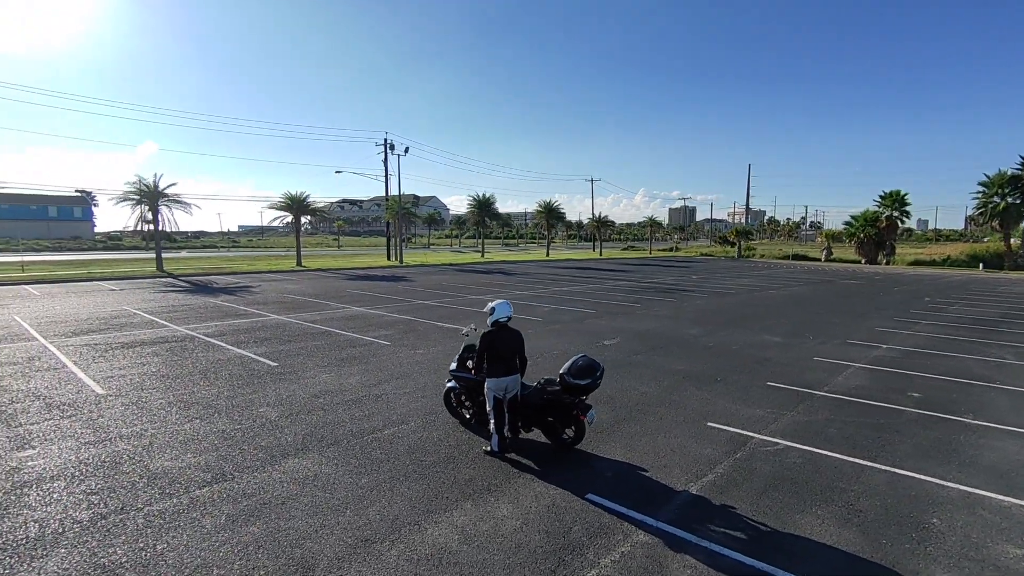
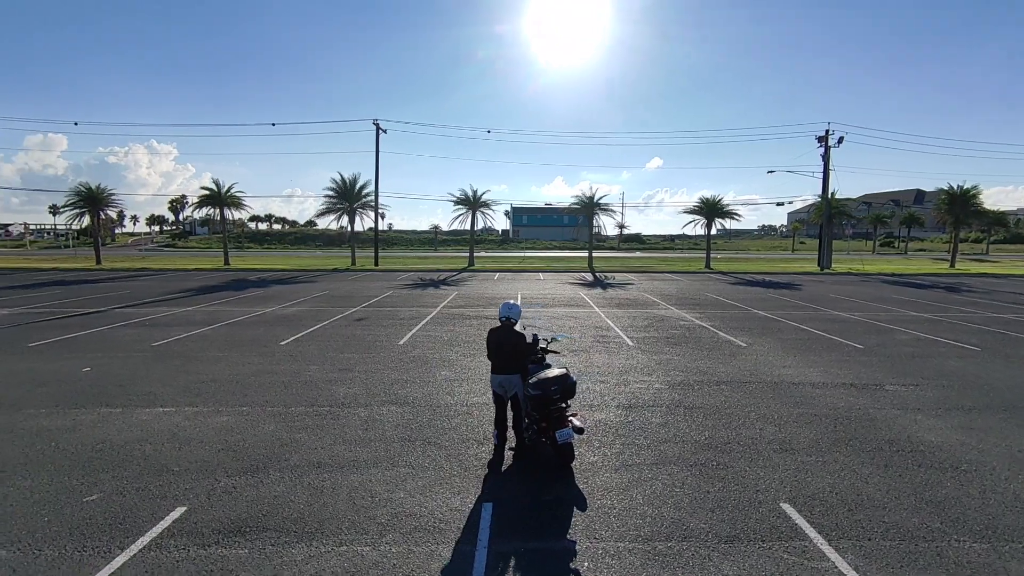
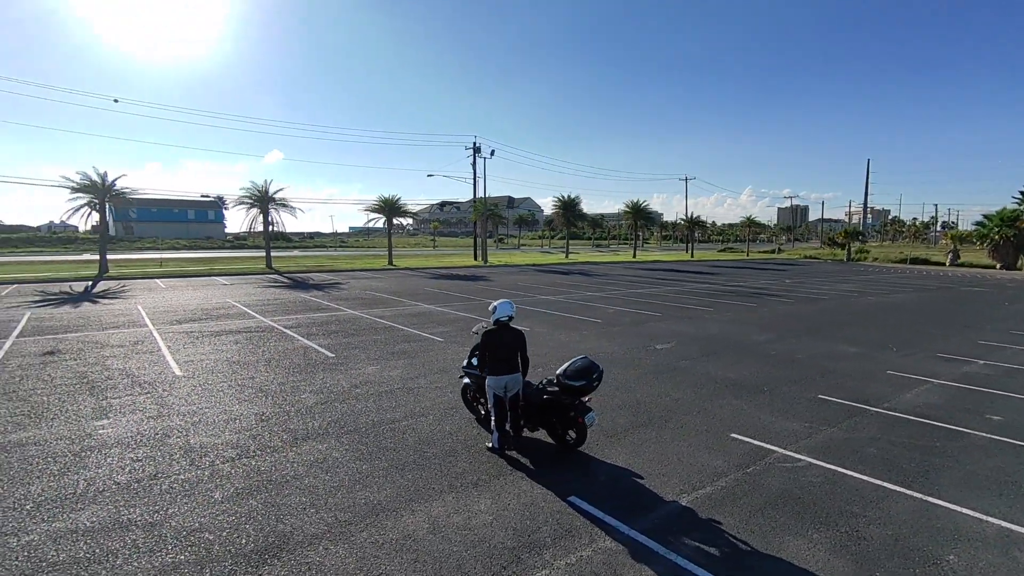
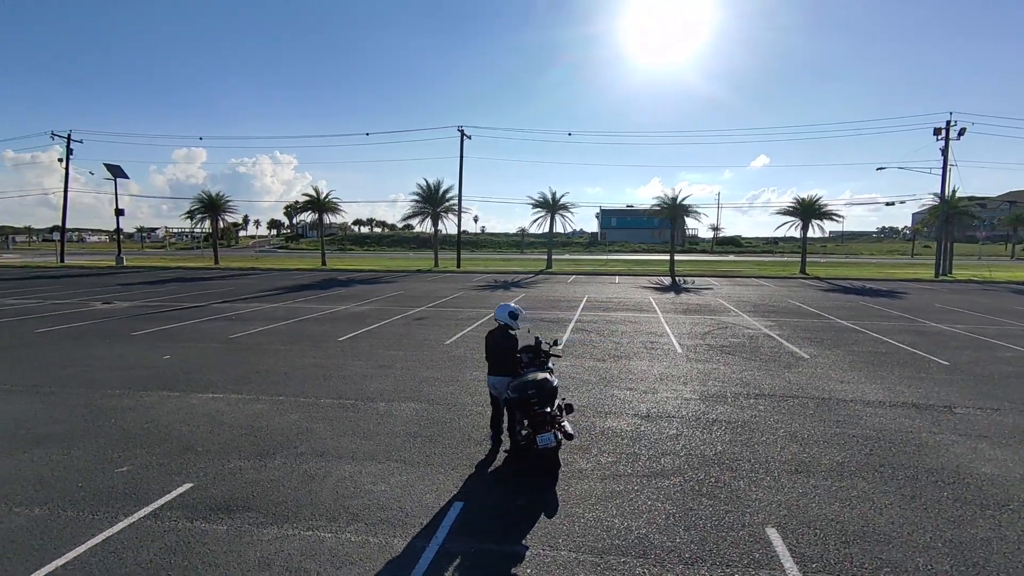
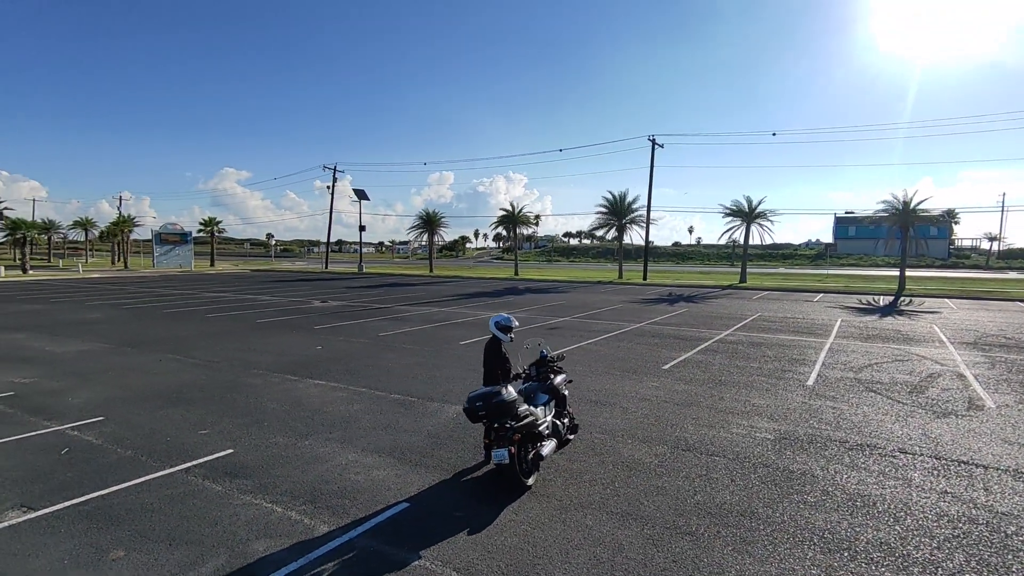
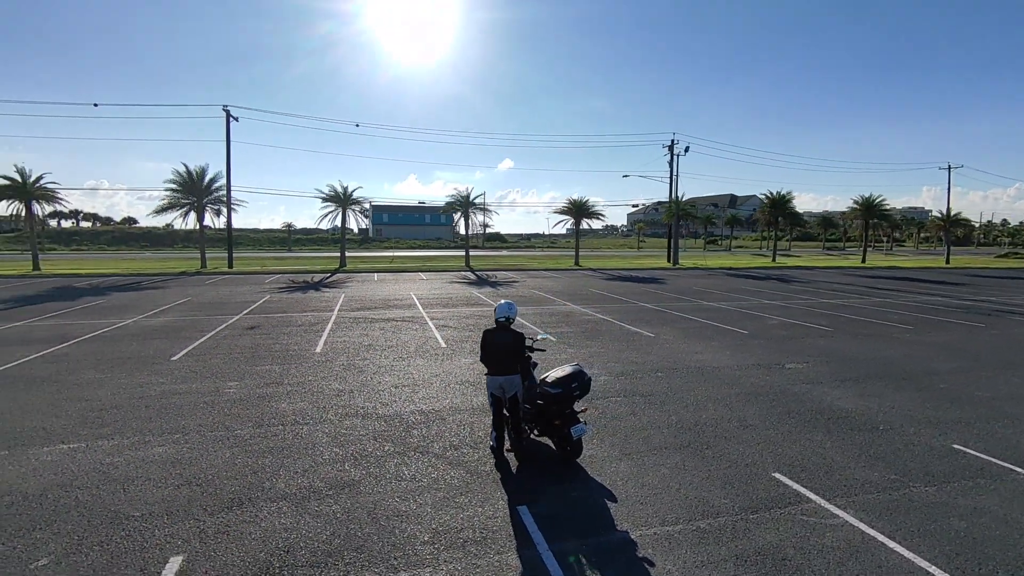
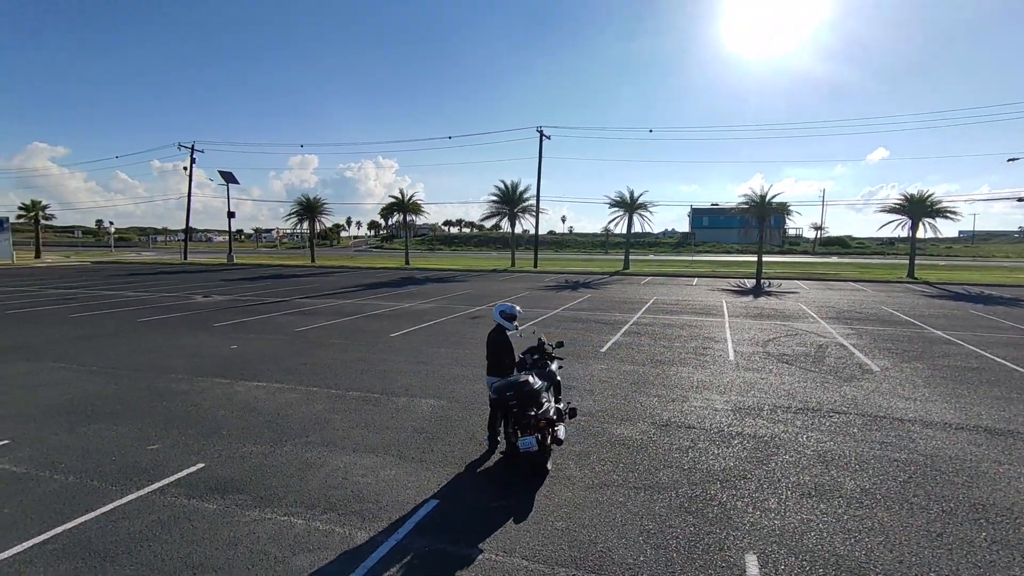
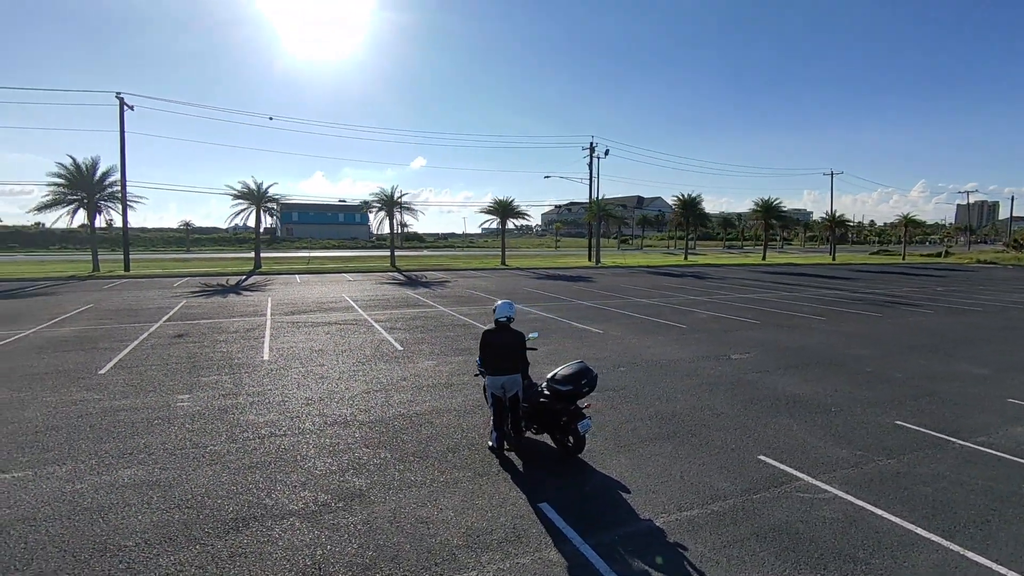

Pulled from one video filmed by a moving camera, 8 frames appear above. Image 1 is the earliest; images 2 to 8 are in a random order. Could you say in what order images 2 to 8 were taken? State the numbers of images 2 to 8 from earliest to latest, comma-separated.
3, 8, 6, 2, 4, 7, 5
